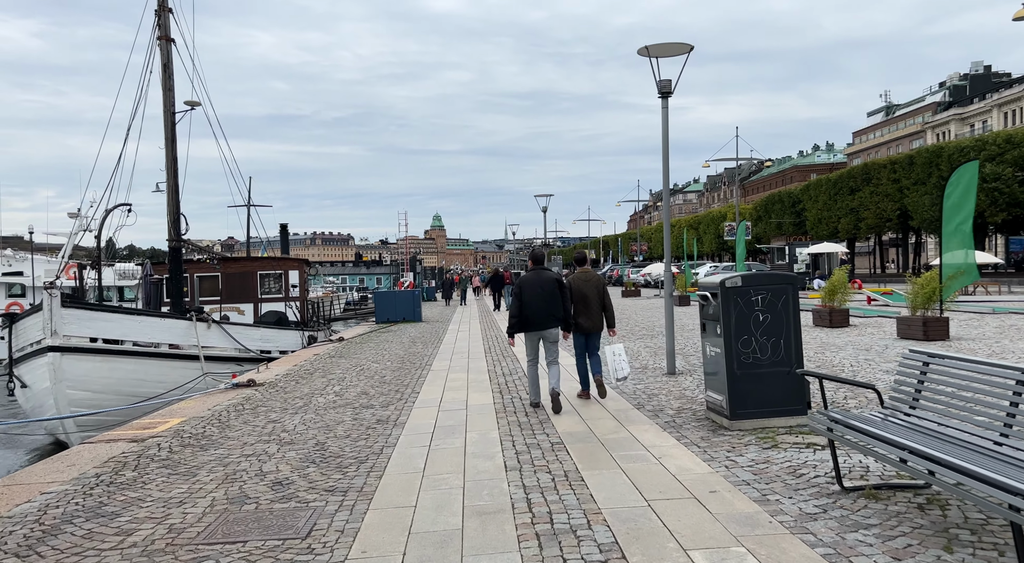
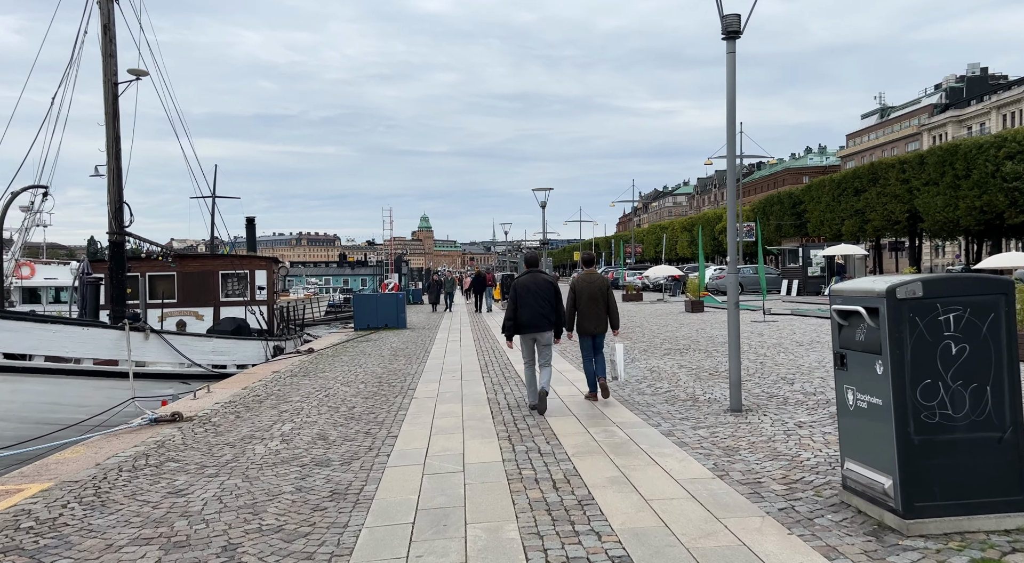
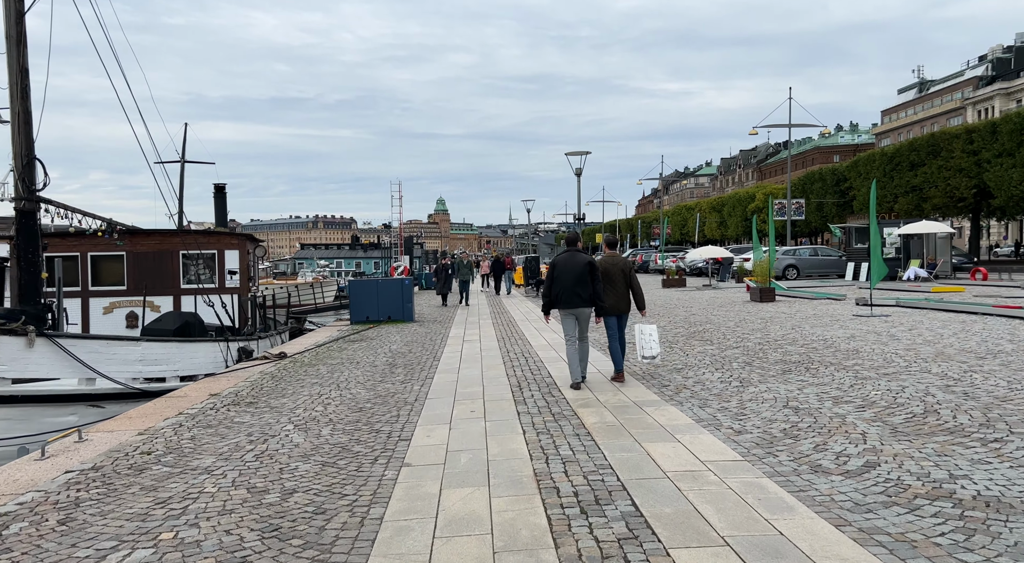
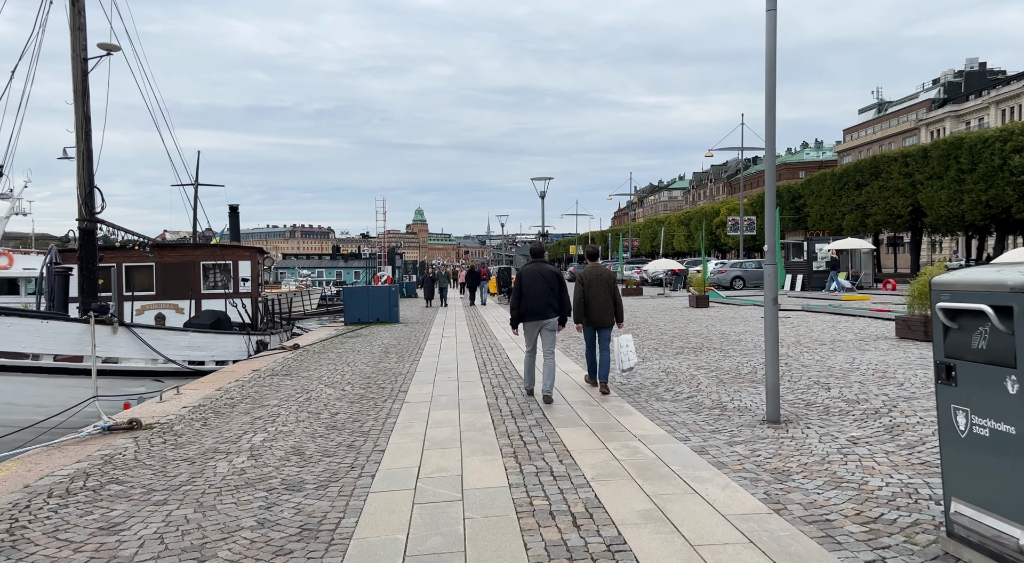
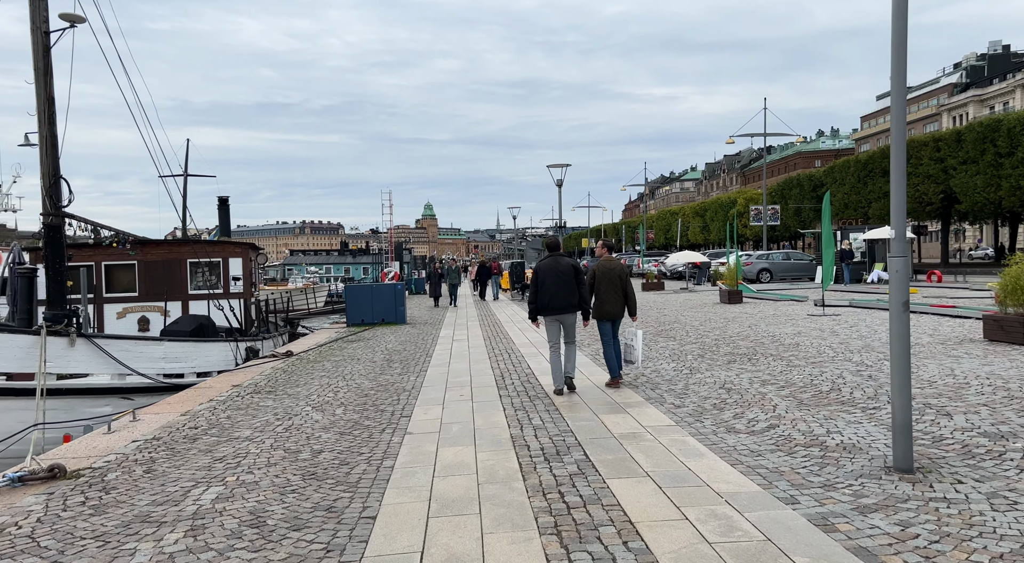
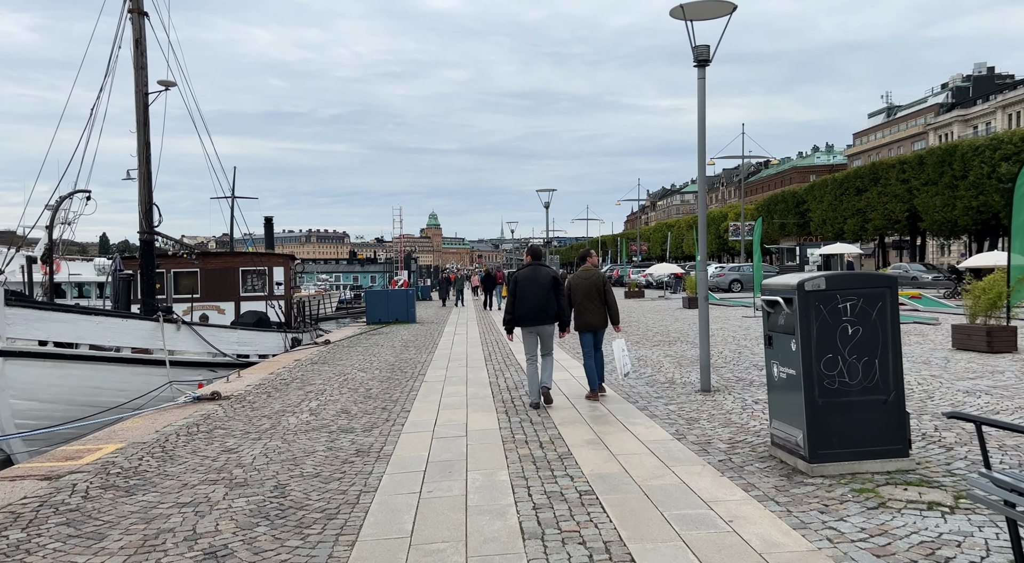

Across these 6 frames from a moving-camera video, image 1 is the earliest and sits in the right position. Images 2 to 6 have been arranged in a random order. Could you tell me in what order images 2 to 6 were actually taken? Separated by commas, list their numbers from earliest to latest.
6, 2, 4, 5, 3
